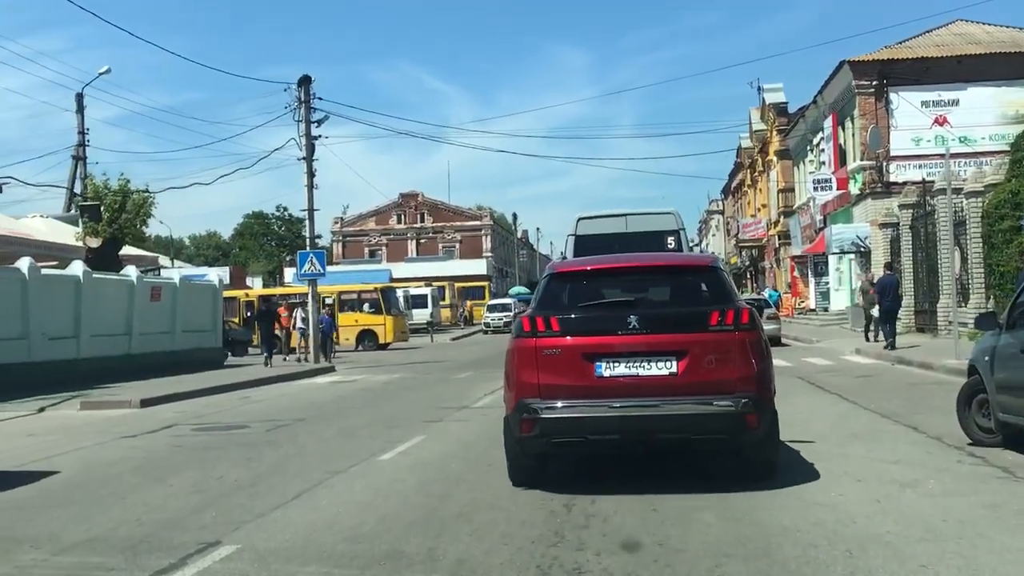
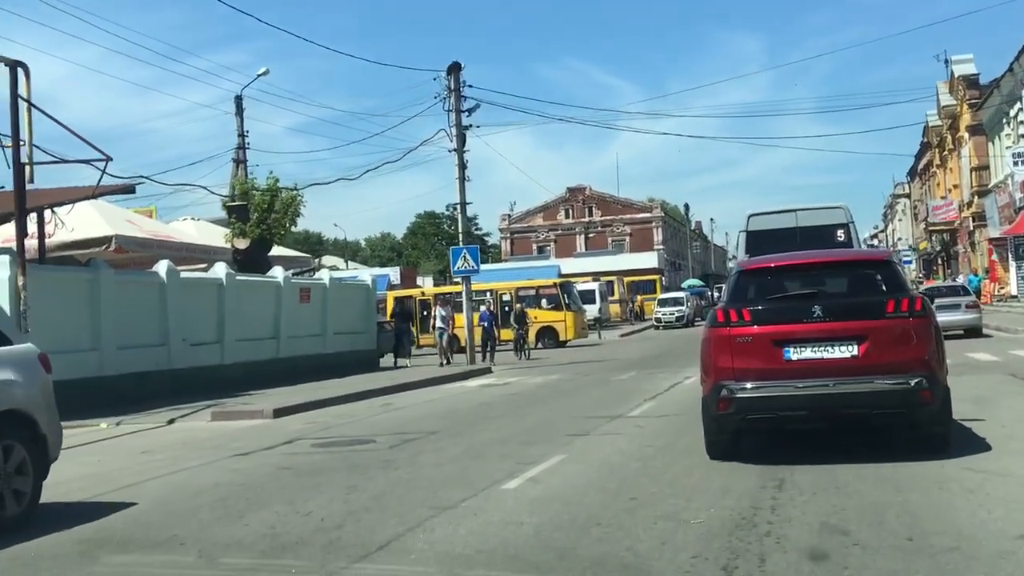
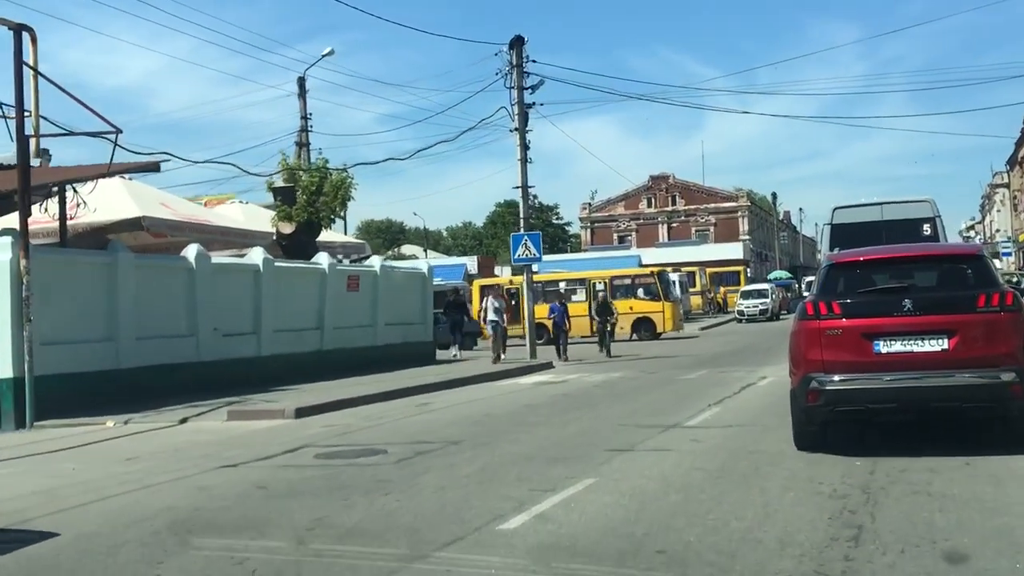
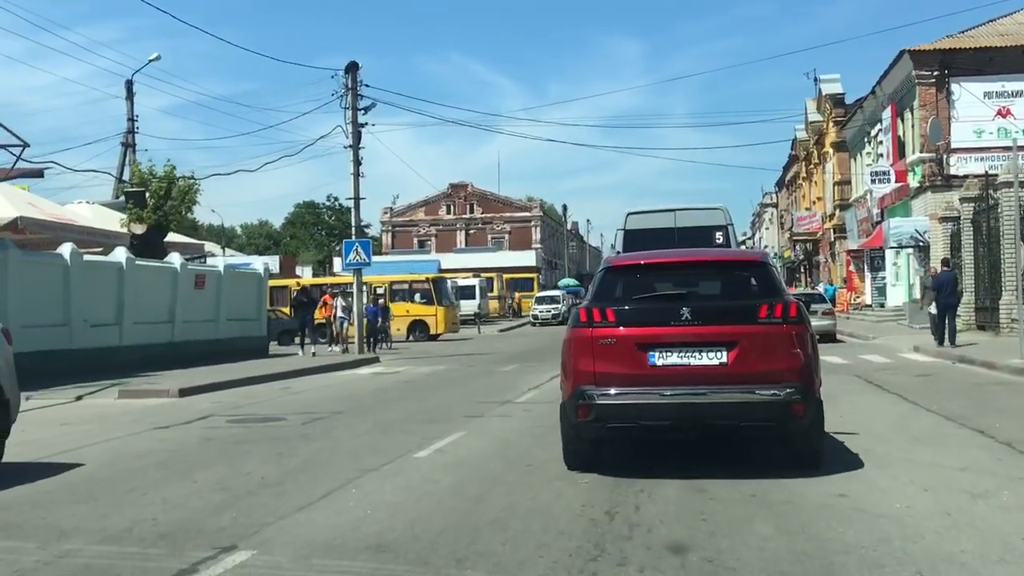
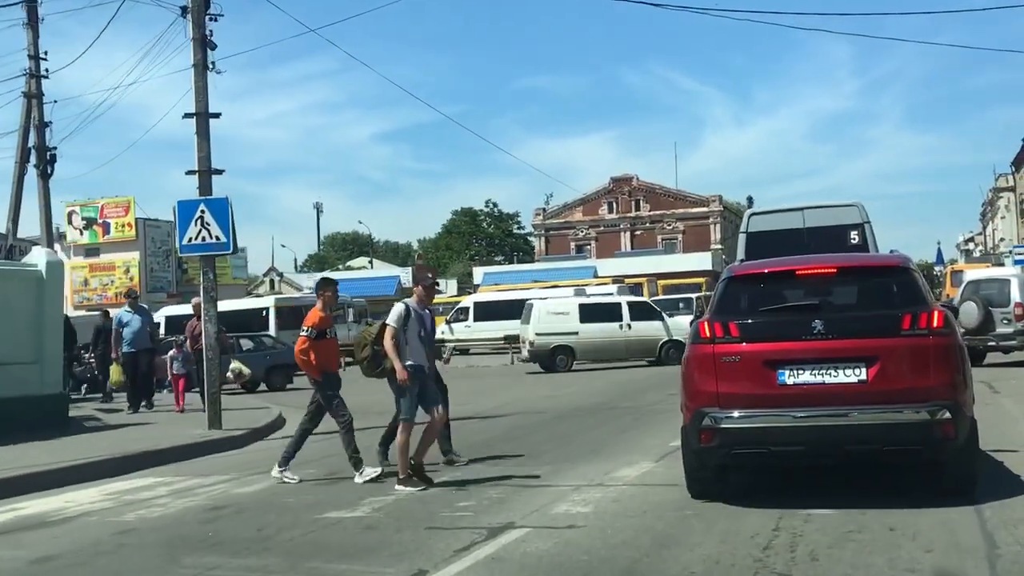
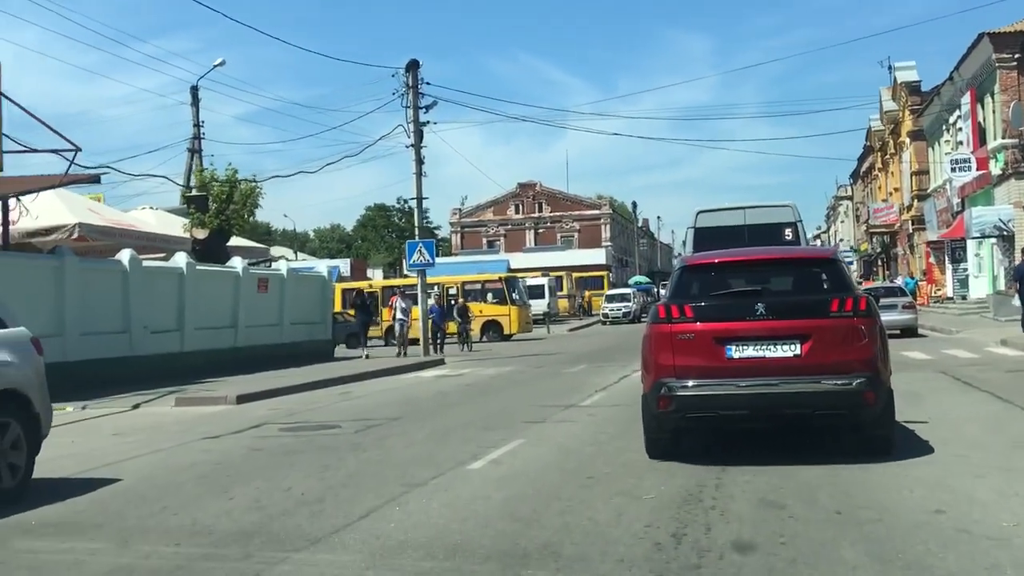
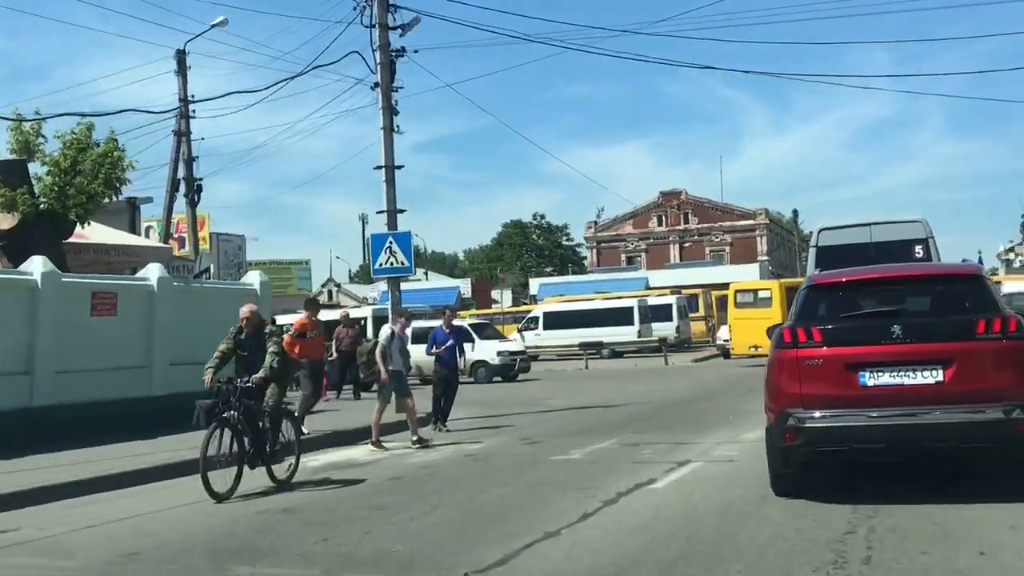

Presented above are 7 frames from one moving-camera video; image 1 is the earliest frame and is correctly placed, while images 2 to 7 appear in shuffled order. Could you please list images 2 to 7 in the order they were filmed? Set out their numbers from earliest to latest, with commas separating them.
4, 6, 2, 3, 7, 5
